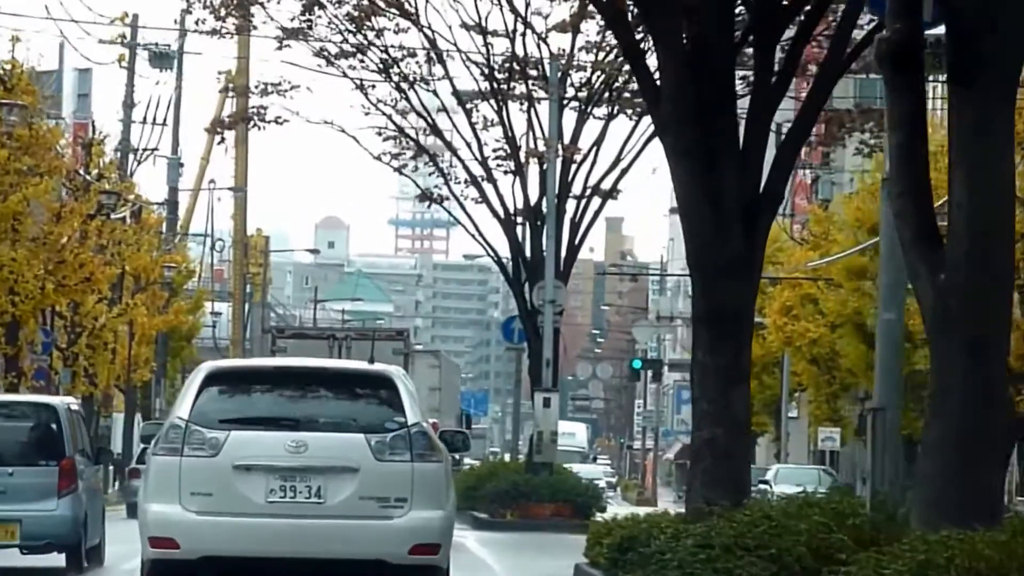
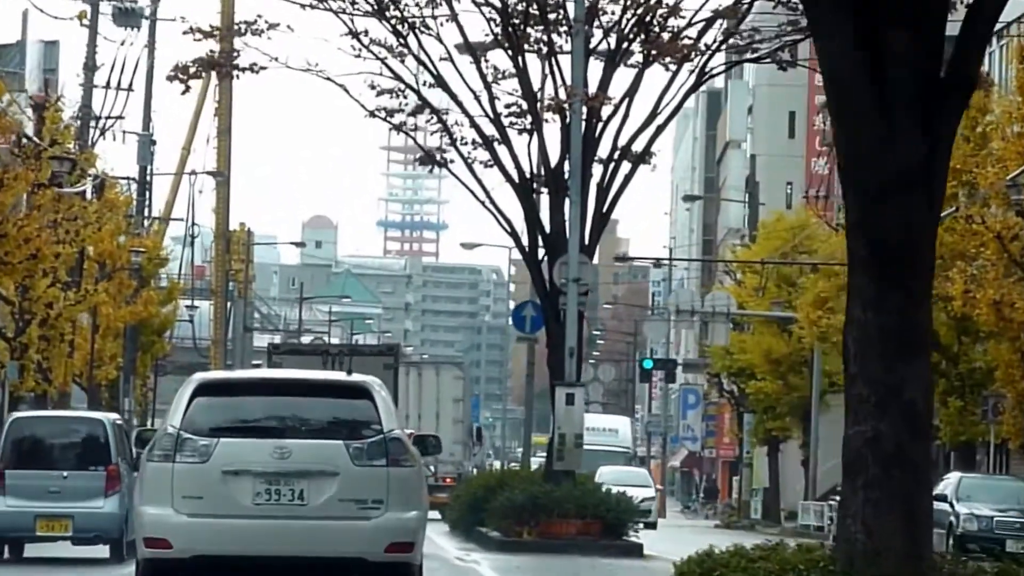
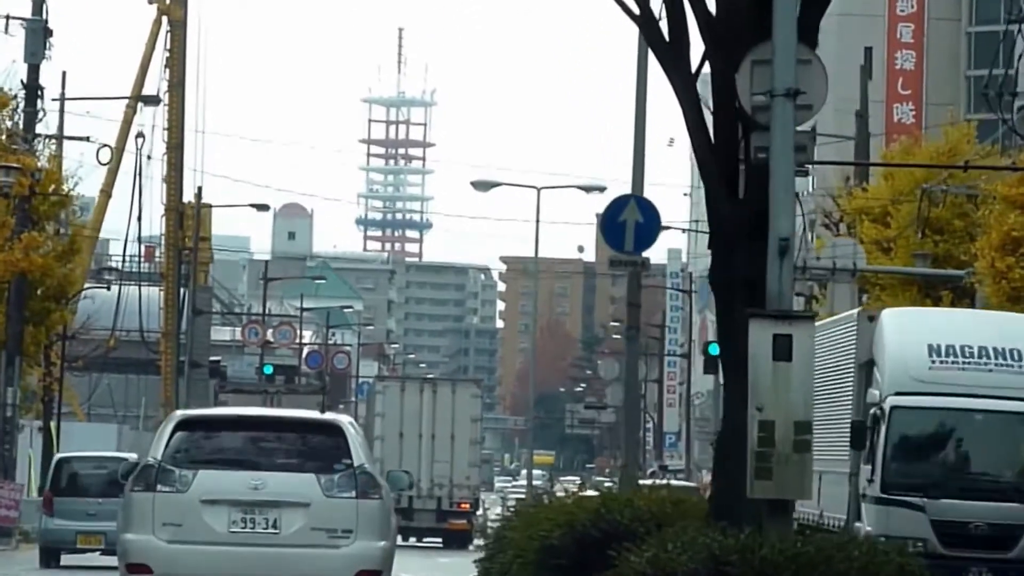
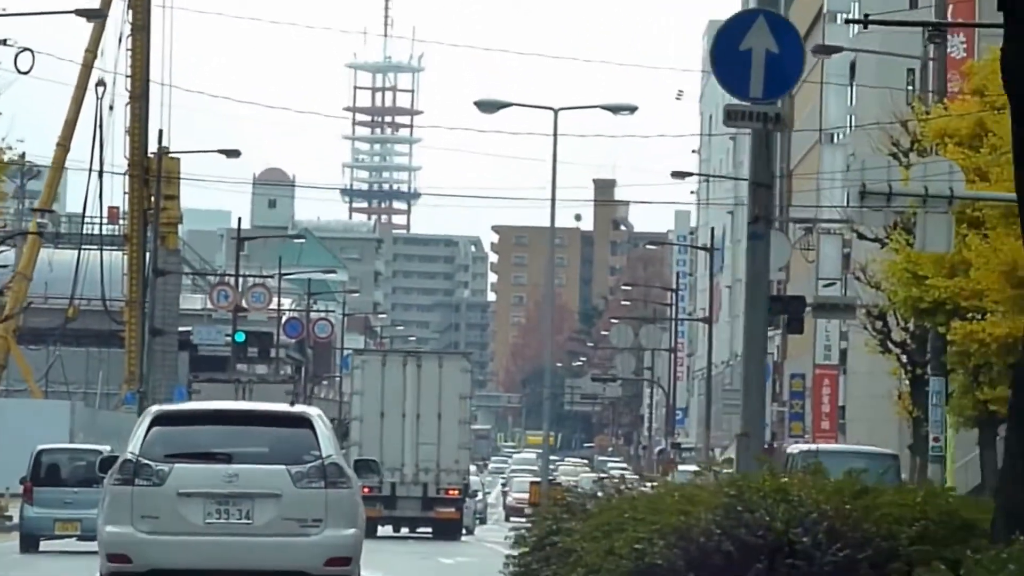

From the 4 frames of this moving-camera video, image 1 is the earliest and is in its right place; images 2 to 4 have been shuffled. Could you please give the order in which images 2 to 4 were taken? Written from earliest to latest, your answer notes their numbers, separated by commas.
2, 3, 4
